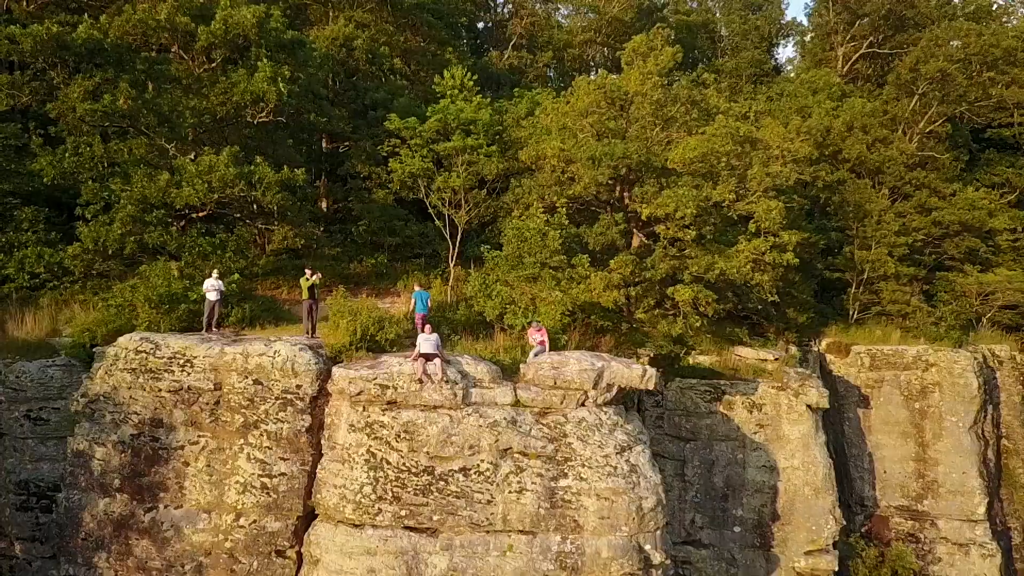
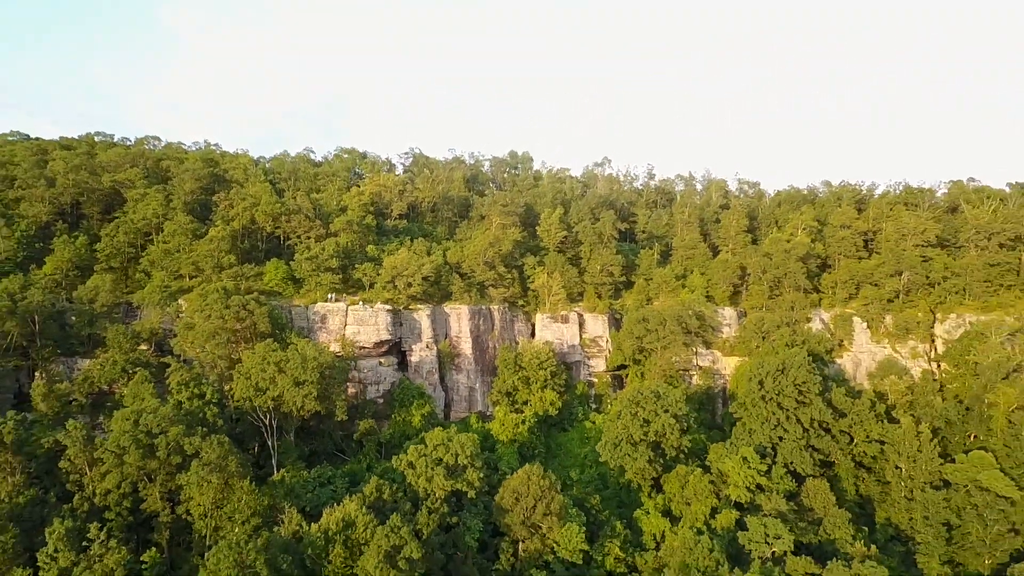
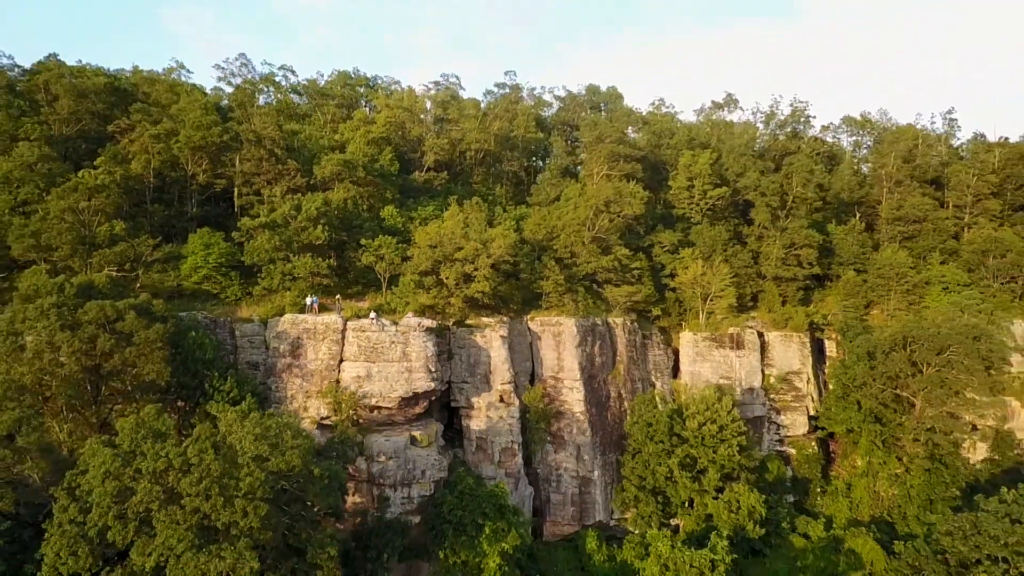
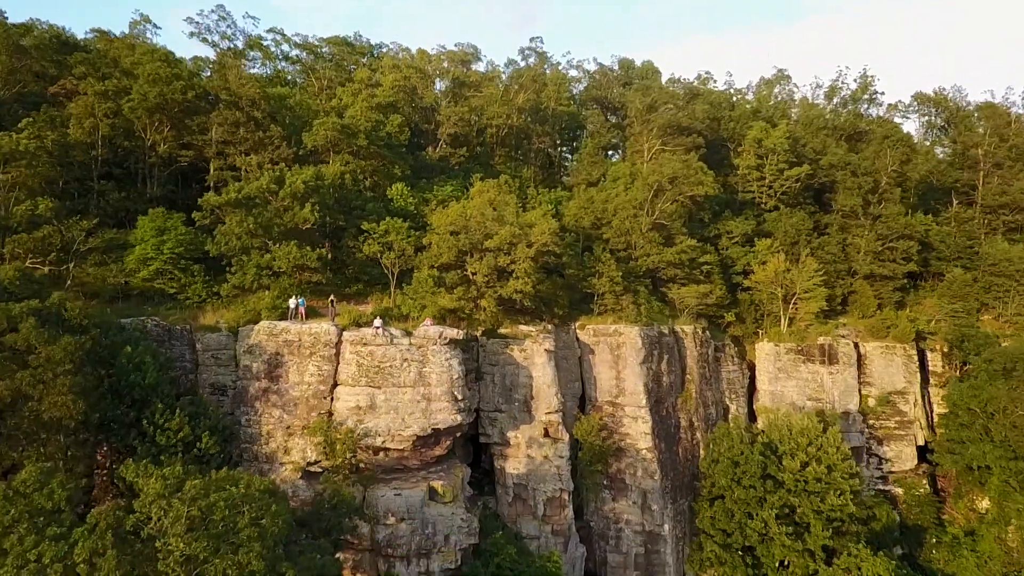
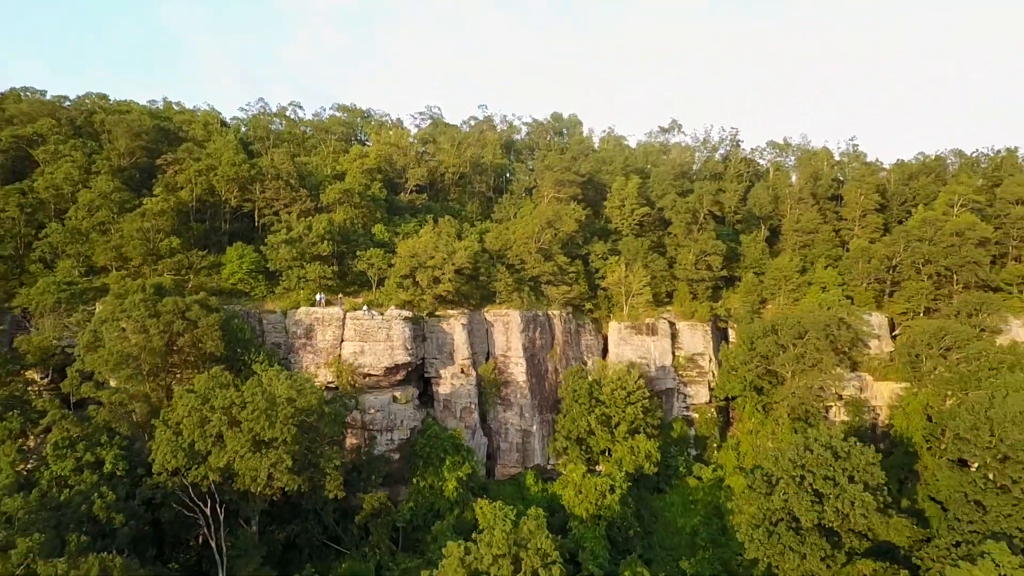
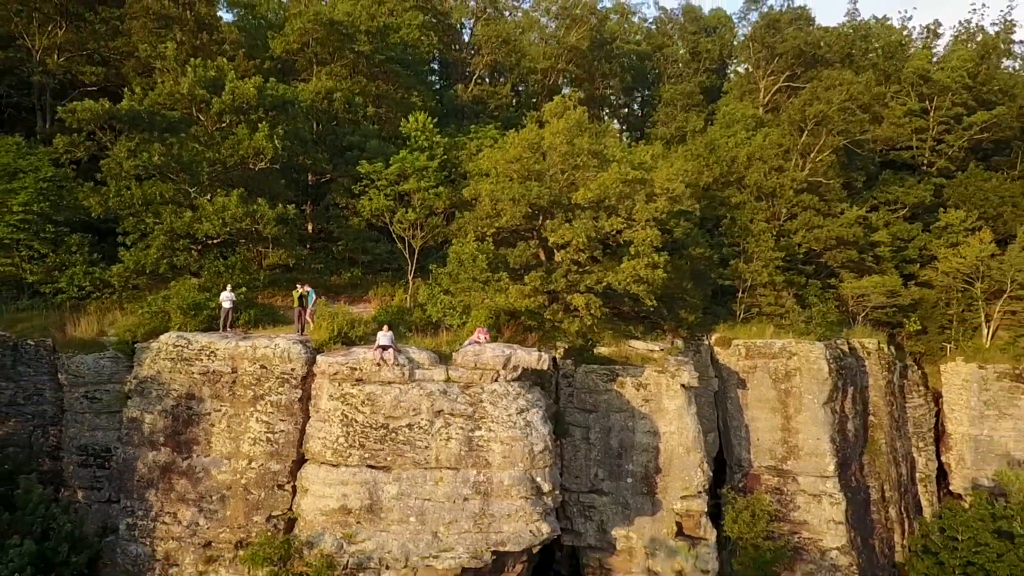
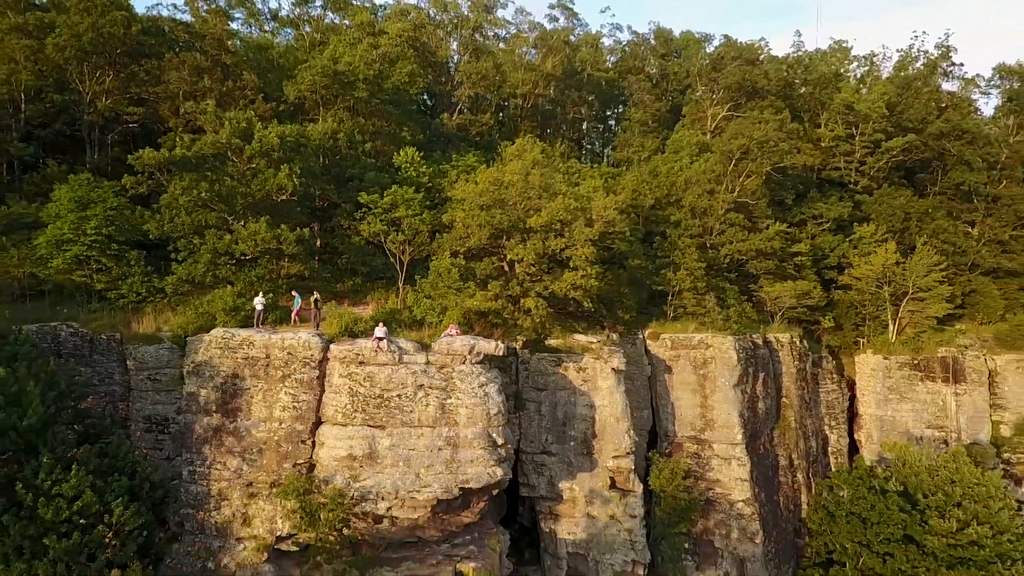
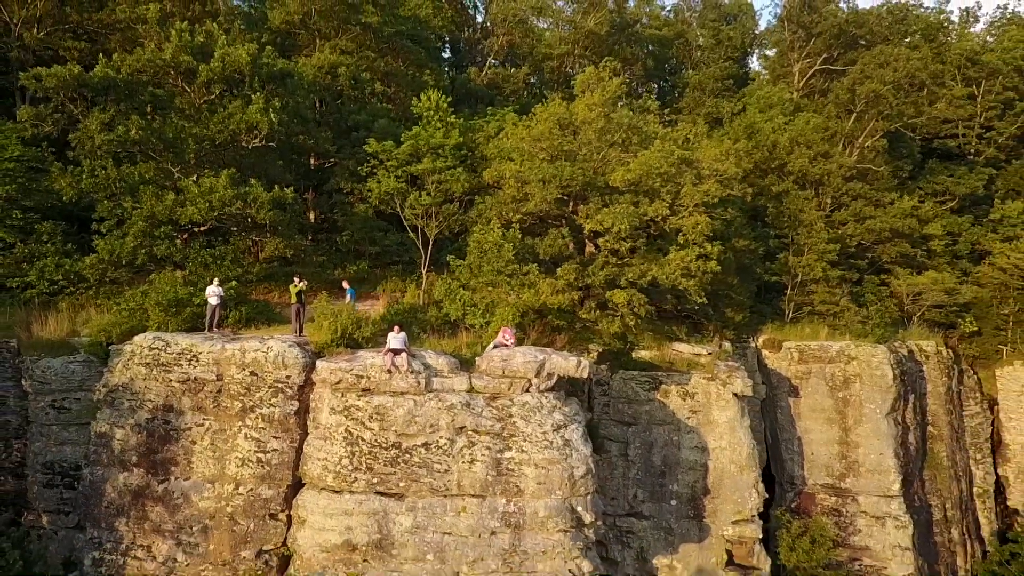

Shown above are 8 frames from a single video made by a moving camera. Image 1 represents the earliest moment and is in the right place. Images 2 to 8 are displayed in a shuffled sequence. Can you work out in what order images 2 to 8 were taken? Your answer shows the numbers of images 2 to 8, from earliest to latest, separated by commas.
8, 6, 7, 4, 3, 5, 2
